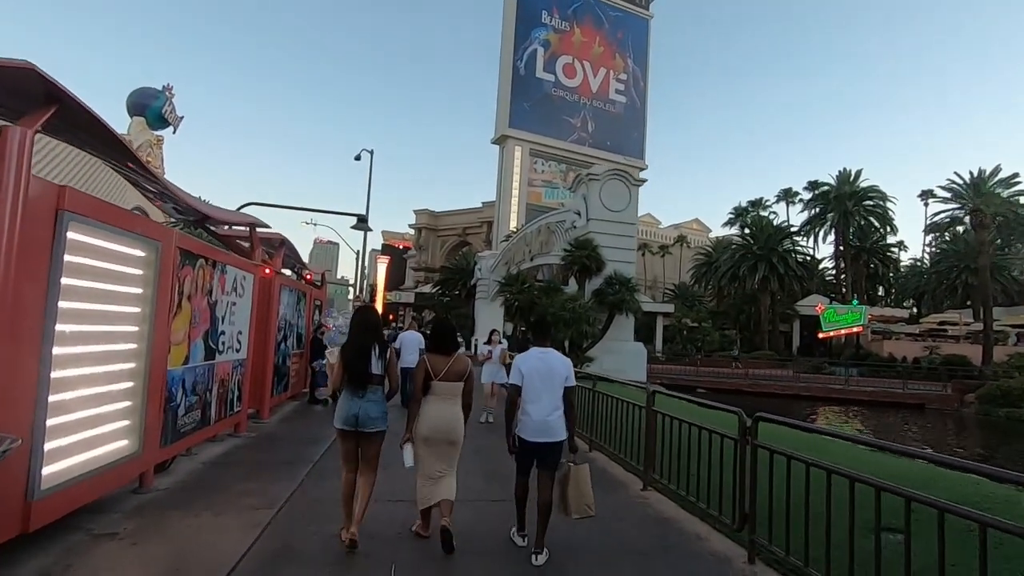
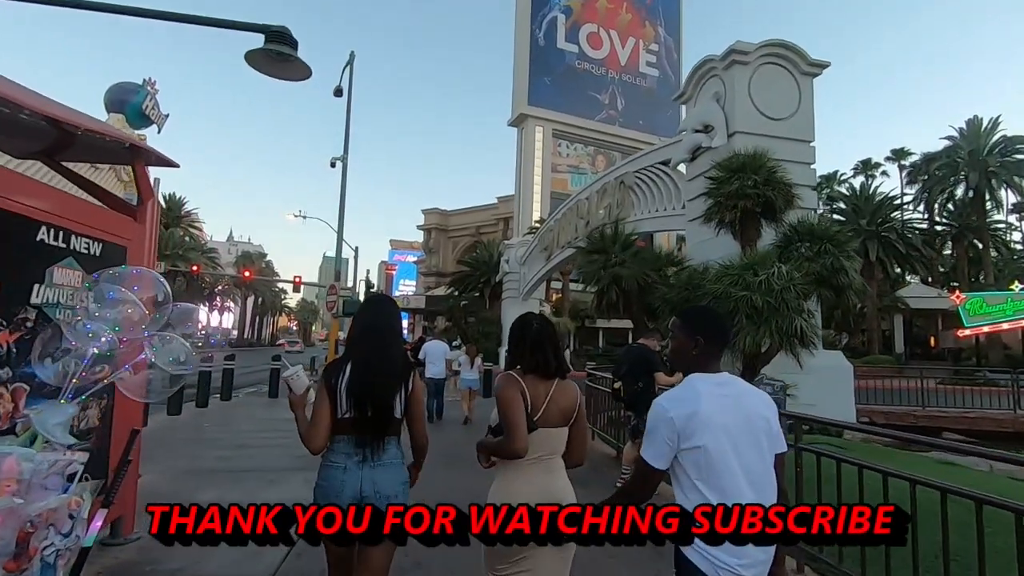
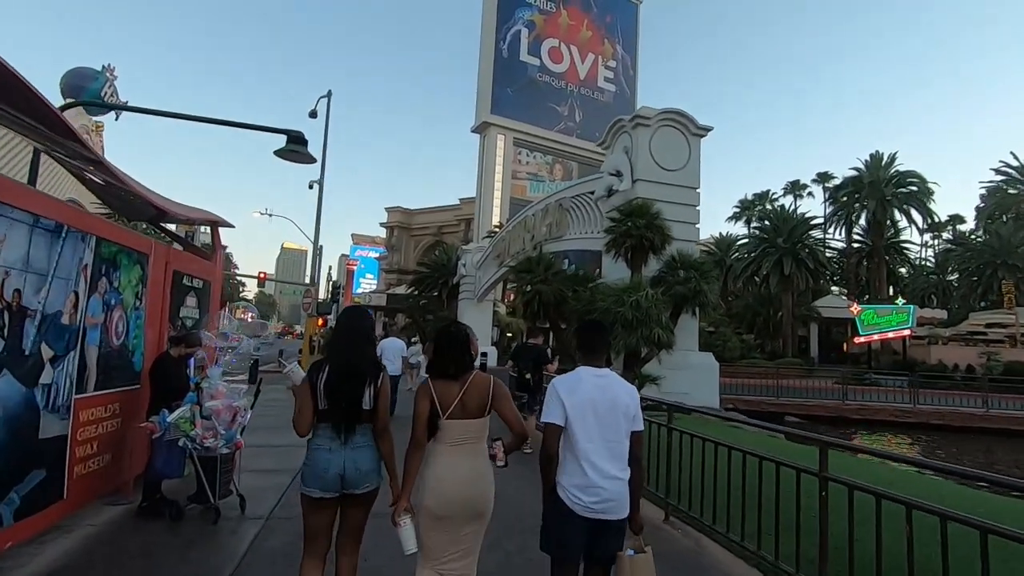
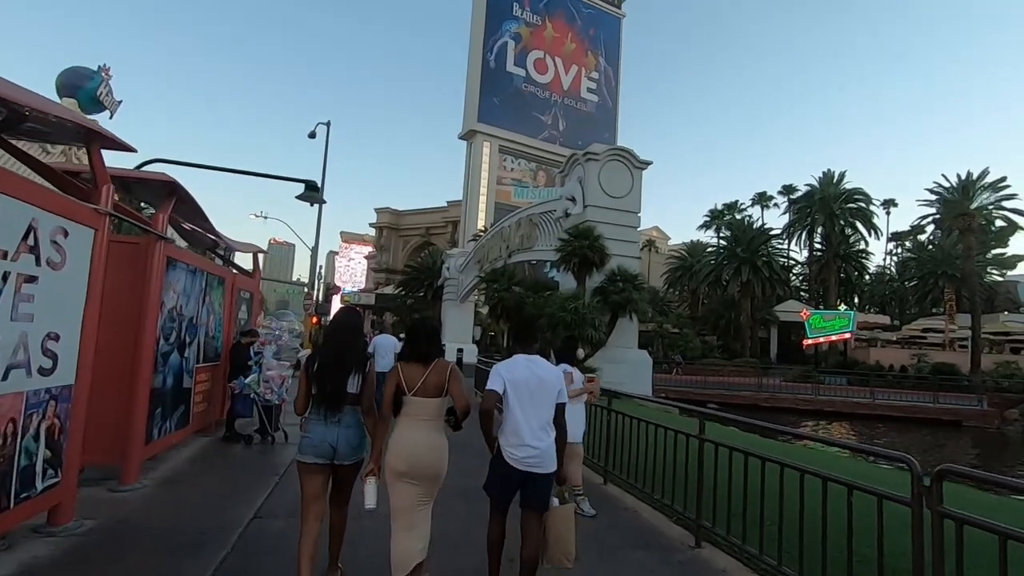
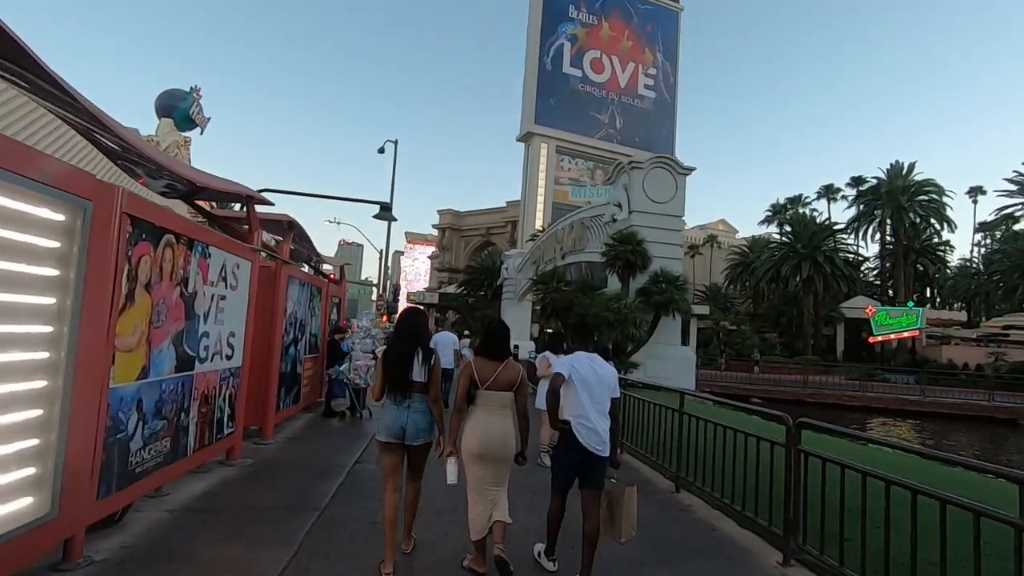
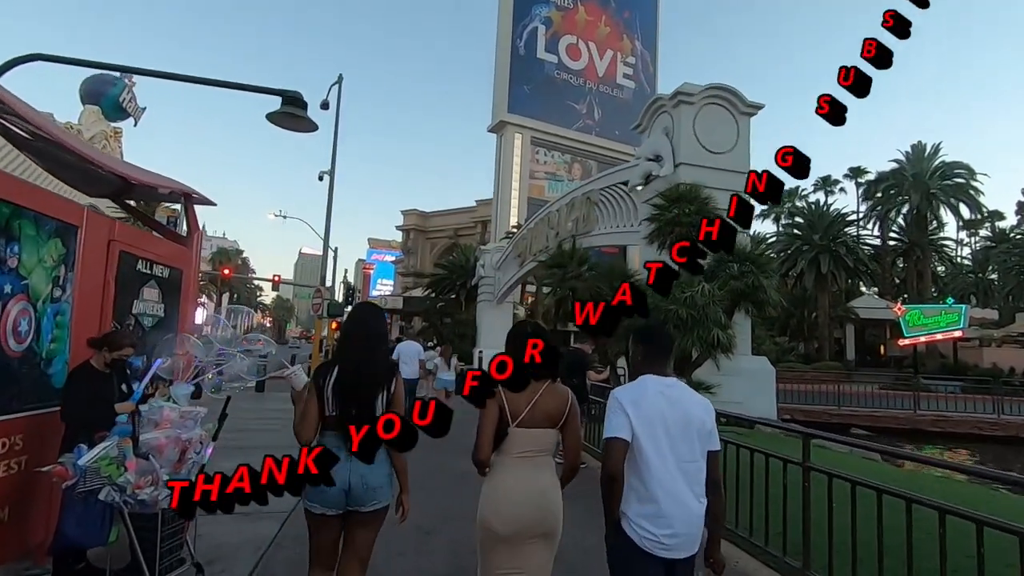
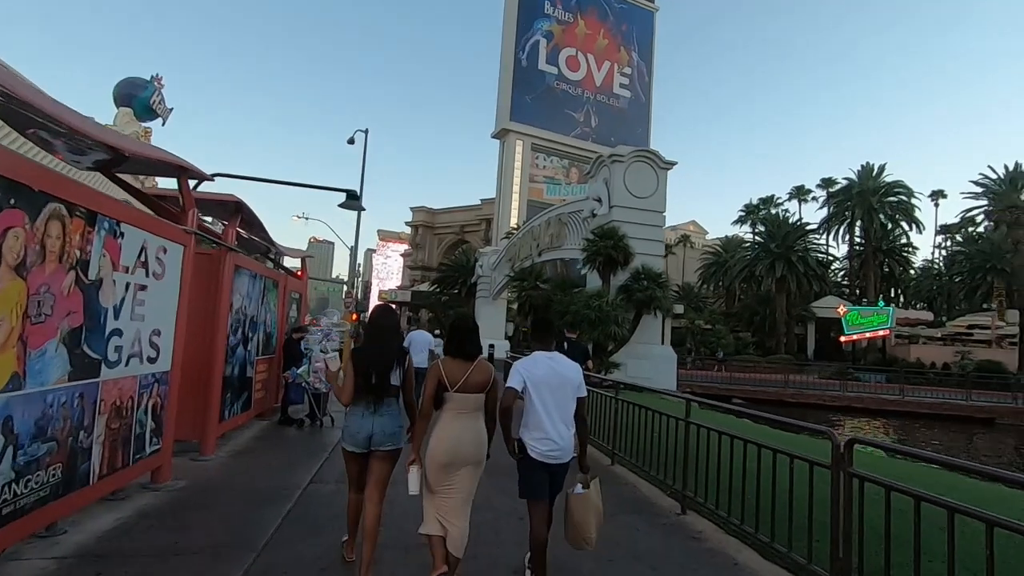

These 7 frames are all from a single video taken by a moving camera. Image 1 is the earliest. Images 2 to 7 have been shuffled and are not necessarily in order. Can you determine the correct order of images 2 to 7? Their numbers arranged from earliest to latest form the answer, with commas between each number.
5, 7, 4, 3, 6, 2
